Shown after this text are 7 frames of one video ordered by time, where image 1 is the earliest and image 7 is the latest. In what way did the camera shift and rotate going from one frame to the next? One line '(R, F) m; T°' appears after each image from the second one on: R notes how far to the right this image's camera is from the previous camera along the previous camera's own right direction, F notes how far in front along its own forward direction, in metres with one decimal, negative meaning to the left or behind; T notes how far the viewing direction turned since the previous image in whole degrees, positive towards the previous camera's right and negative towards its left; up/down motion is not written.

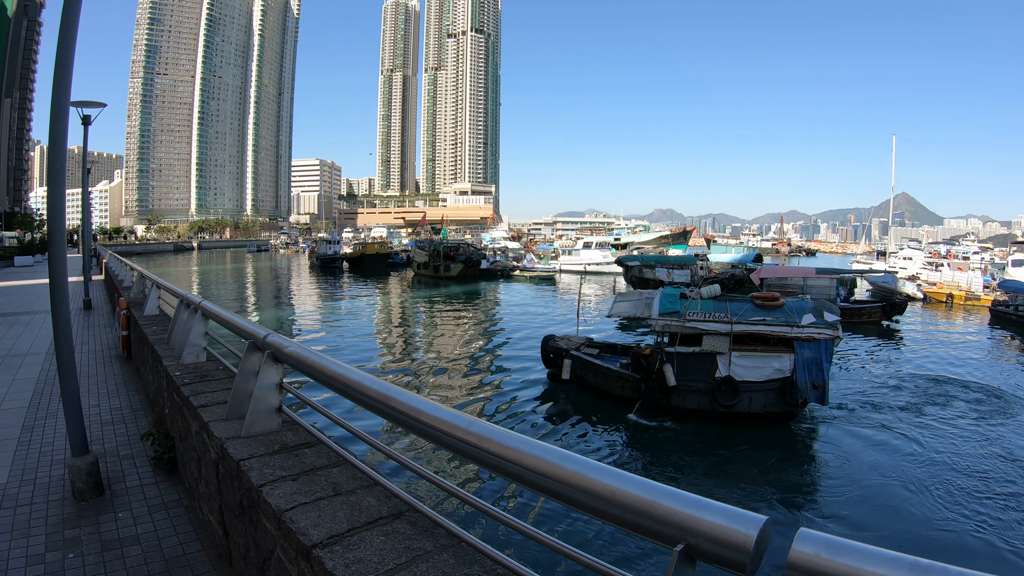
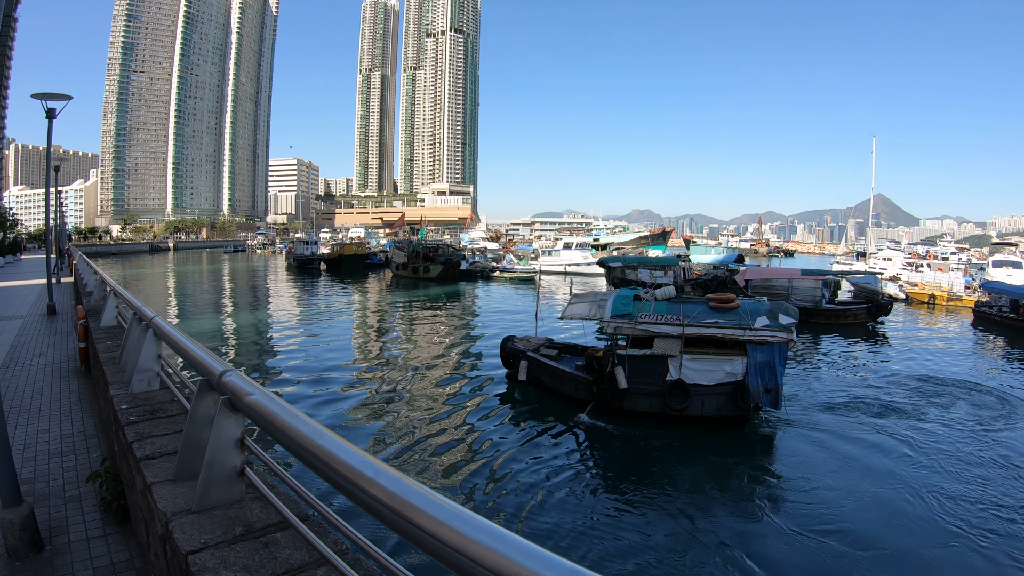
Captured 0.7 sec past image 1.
(-0.1, +0.3) m; +2°
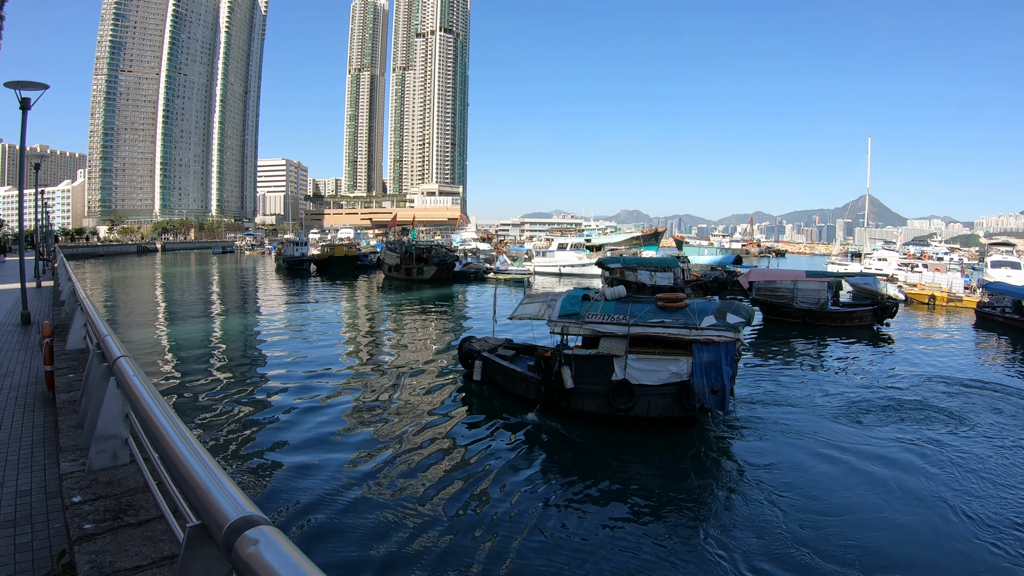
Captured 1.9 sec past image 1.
(-0.3, +0.5) m; +1°
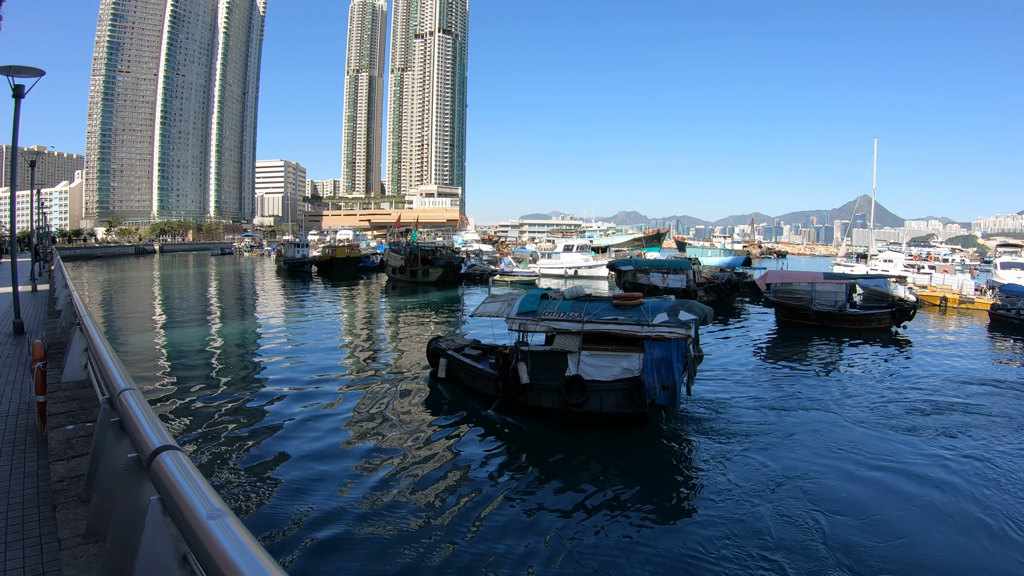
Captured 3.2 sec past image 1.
(-0.3, +0.6) m; 0°
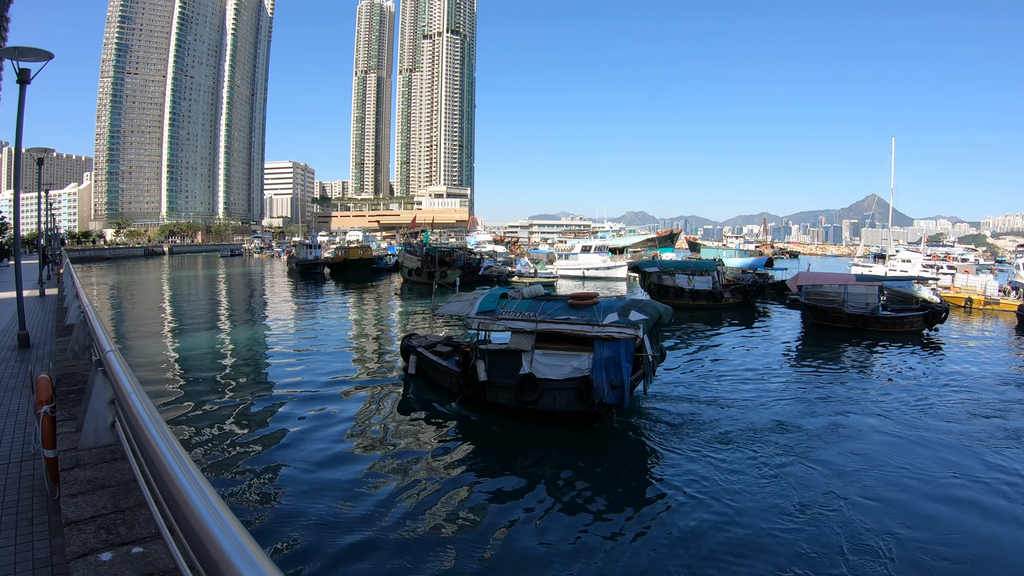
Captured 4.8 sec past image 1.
(-0.5, +0.4) m; -1°
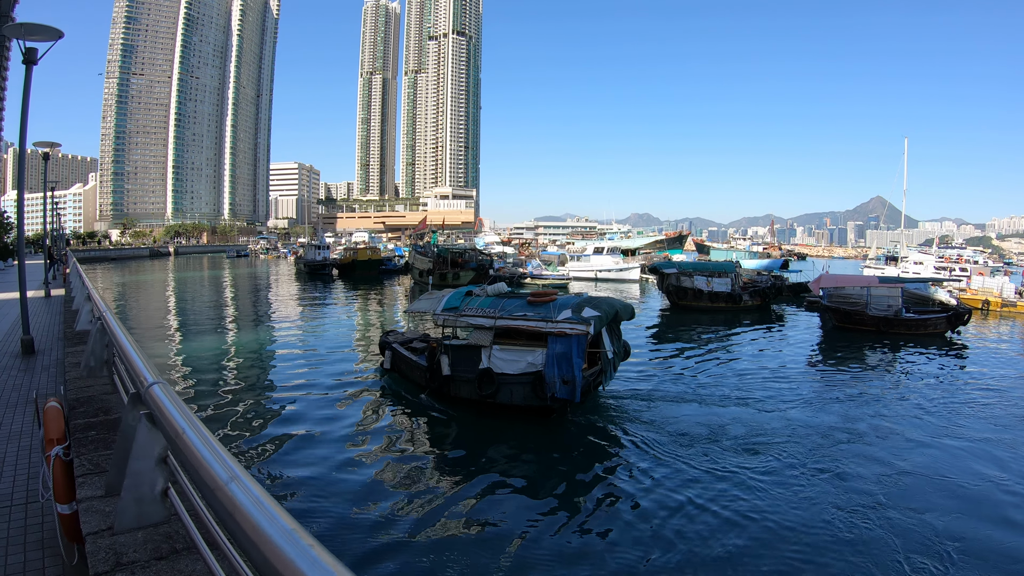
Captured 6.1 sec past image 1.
(-0.4, +0.3) m; 0°
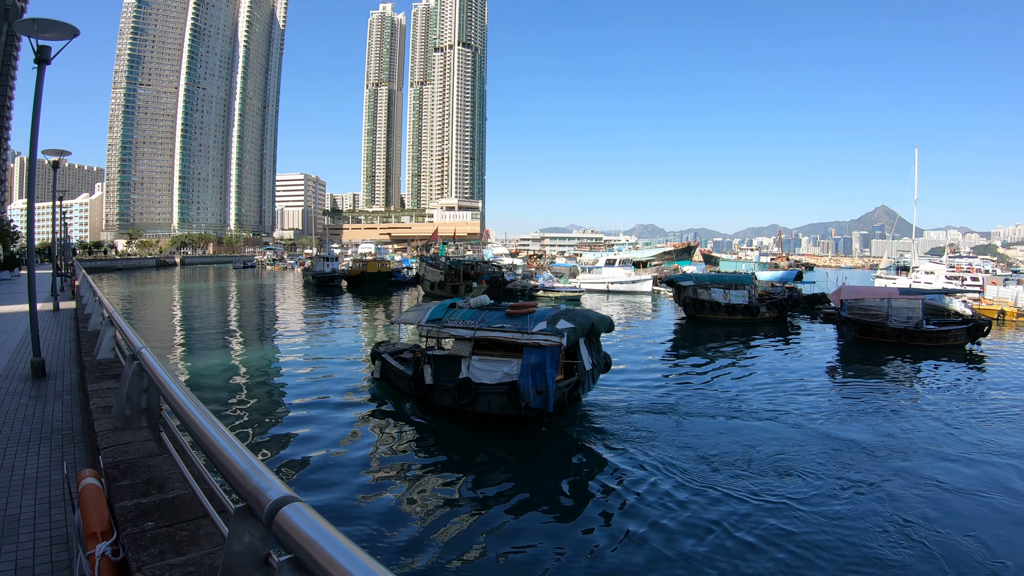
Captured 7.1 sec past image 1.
(-0.3, +0.2) m; 0°
